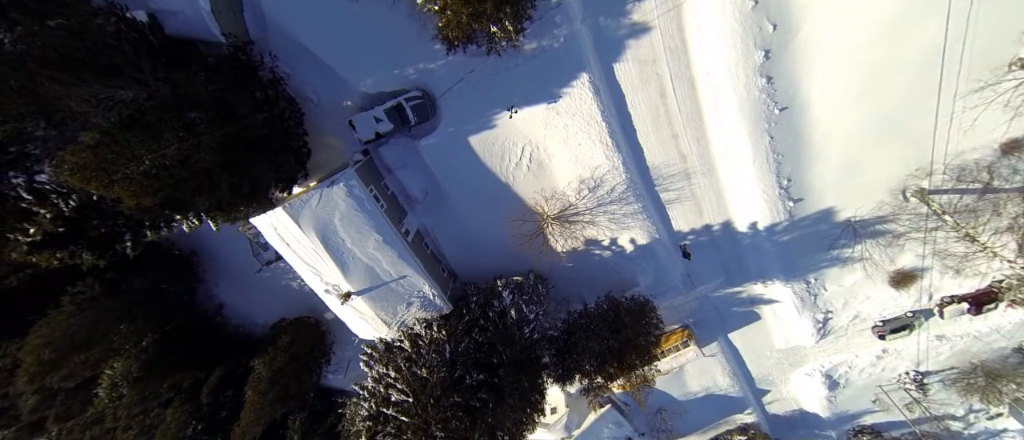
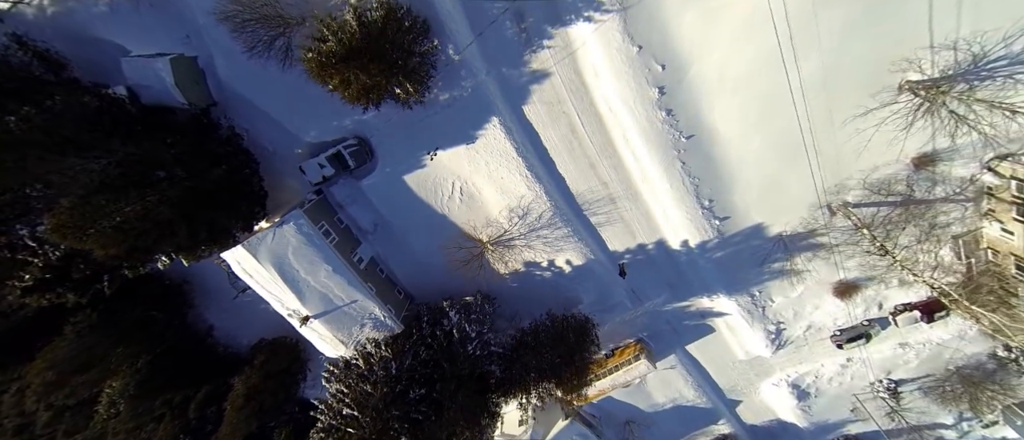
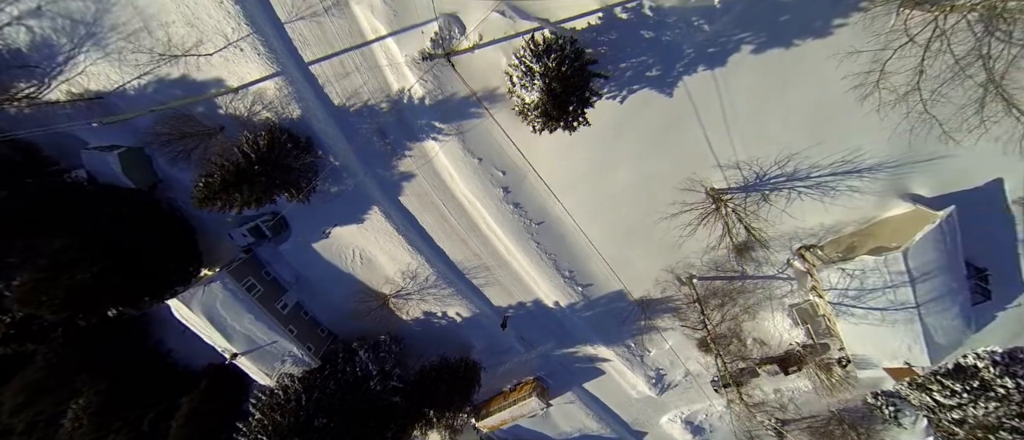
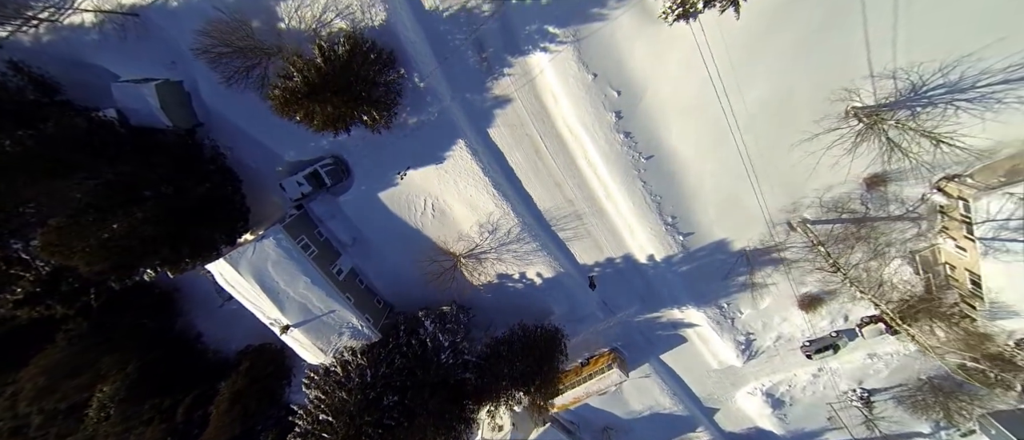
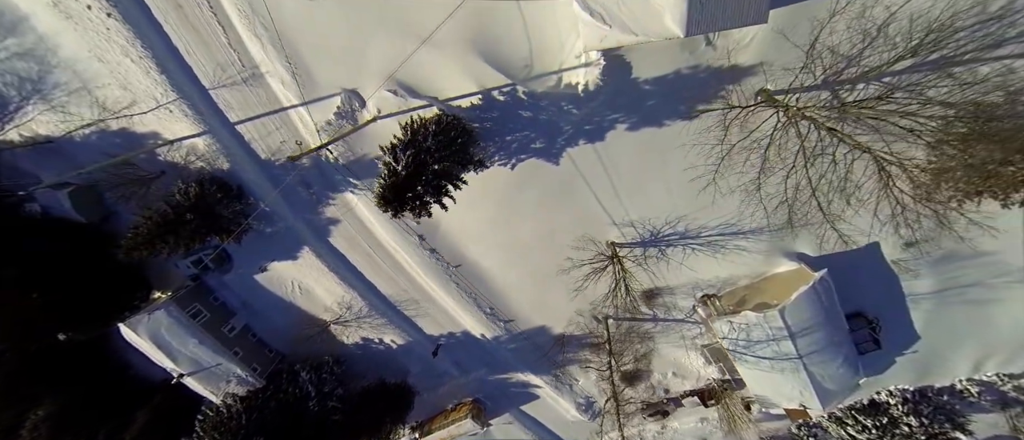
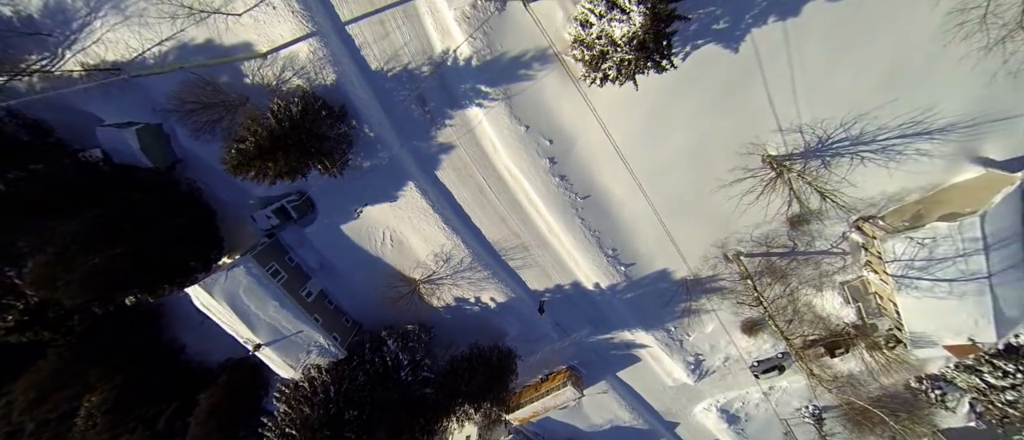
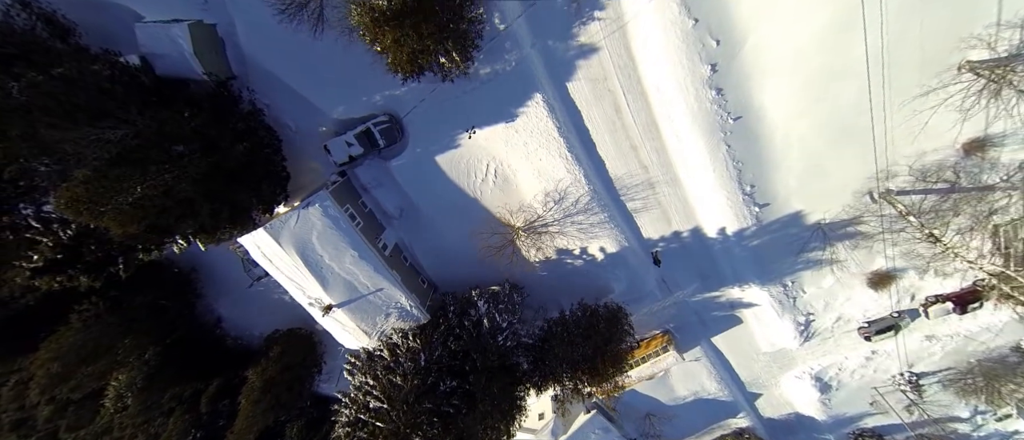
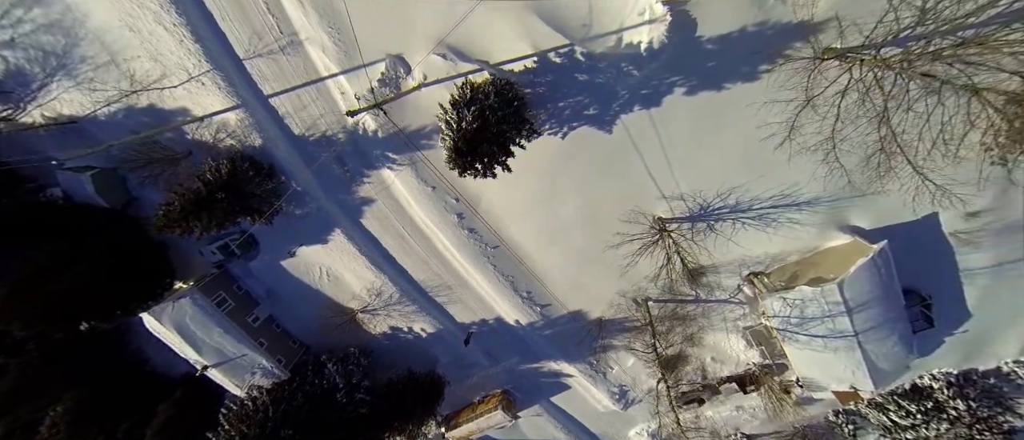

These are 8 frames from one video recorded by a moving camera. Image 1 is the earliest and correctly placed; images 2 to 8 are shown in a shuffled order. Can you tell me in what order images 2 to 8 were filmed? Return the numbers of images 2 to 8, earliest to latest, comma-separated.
7, 2, 4, 6, 3, 8, 5
